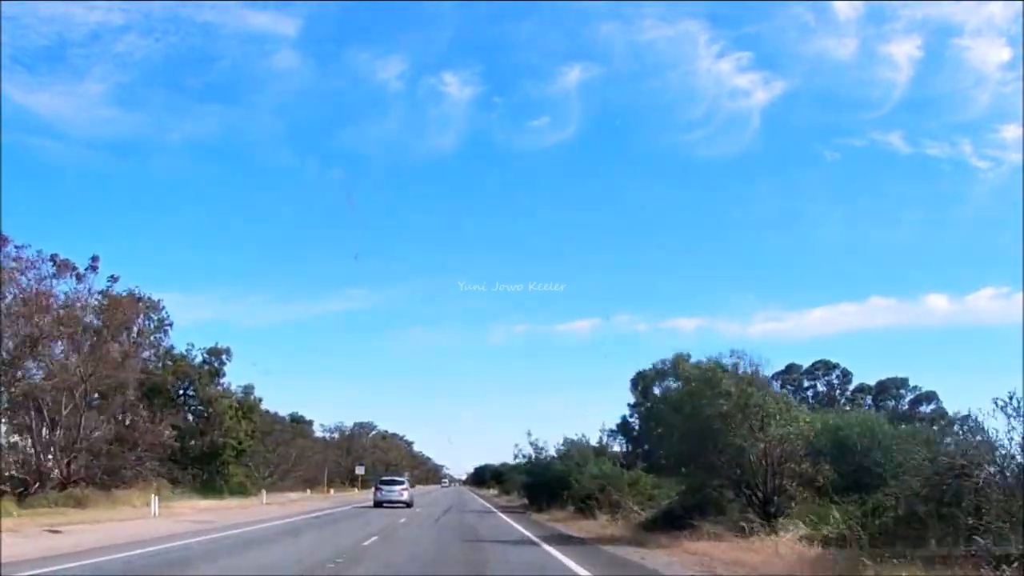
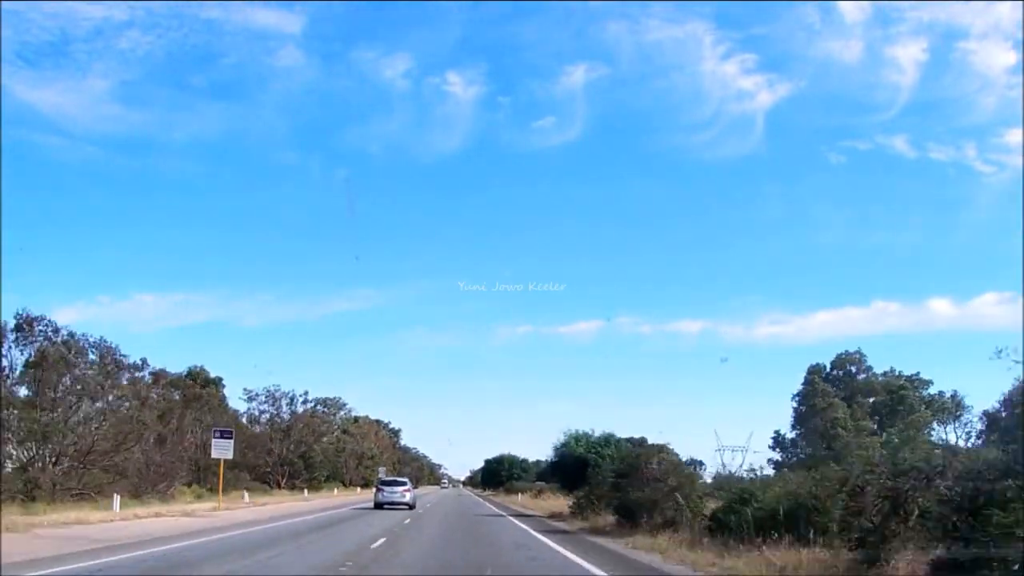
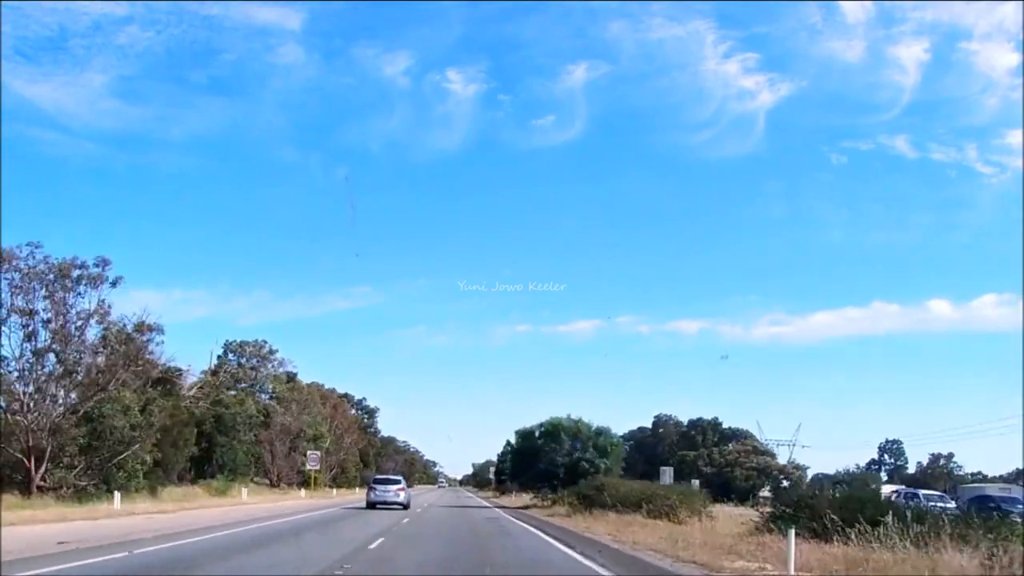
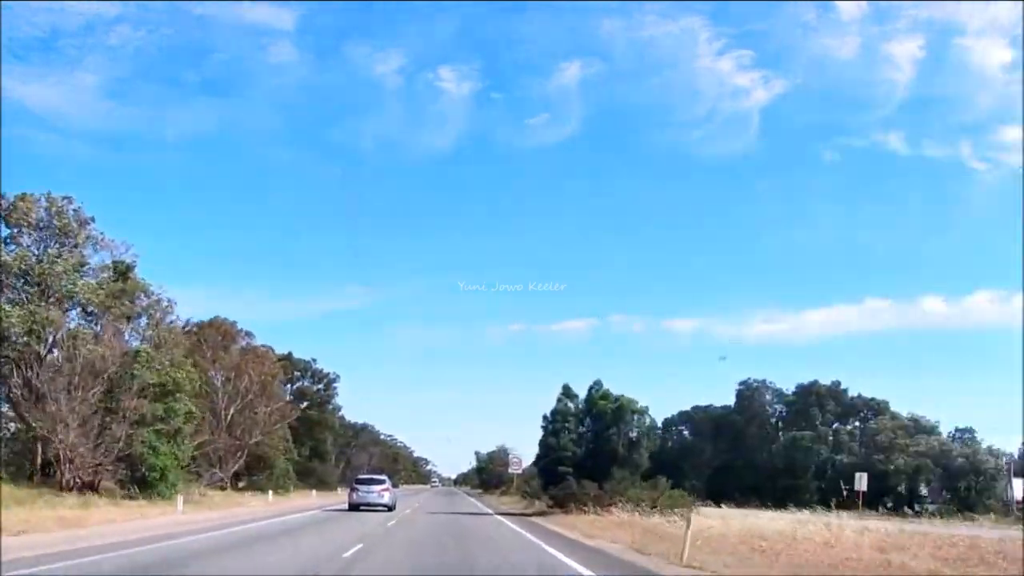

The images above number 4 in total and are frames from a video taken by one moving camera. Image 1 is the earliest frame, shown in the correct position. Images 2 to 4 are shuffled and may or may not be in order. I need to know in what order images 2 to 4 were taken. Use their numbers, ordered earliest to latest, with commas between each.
2, 3, 4
